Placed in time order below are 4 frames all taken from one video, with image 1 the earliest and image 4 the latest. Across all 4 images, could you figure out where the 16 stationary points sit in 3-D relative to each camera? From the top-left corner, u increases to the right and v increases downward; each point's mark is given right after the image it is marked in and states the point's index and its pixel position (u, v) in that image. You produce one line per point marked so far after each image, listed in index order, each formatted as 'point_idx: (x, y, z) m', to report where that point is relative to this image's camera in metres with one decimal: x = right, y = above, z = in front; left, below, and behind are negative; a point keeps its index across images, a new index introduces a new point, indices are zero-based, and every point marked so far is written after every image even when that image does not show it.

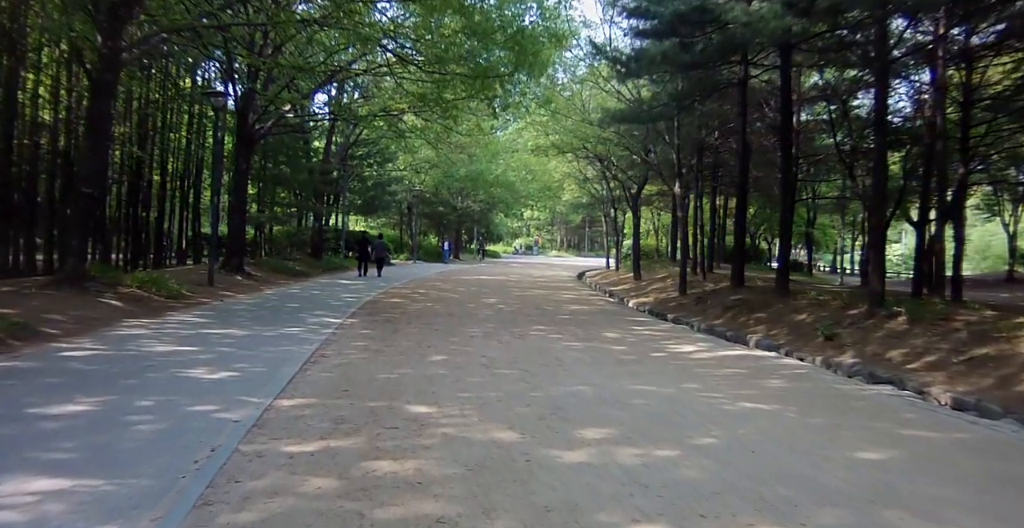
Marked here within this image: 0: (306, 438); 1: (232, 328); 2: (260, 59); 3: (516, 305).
0: (-1.4, -1.2, +4.9) m
1: (-4.2, -1.0, +10.7) m
2: (-6.3, +5.1, +17.7) m
3: (+0.1, -1.0, +16.7) m
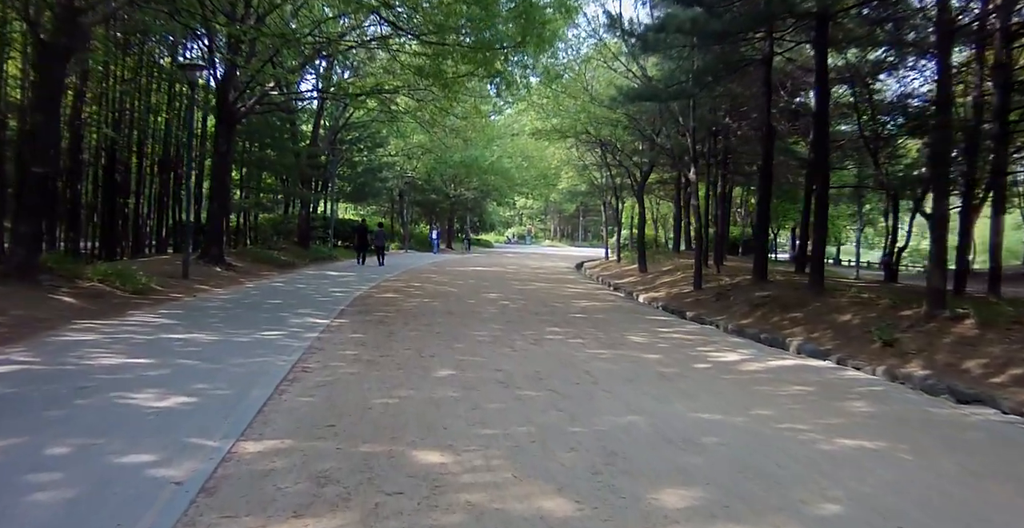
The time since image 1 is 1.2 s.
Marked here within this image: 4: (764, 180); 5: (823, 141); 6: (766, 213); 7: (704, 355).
0: (-1.2, -1.2, +3.4) m
1: (-4.0, -0.9, +9.1) m
2: (-6.2, +5.4, +16.1) m
3: (+0.2, -0.8, +15.3) m
4: (+6.2, +2.0, +17.1) m
5: (+6.4, +2.5, +14.2) m
6: (+6.1, +1.3, +17.0) m
7: (+2.5, -1.2, +9.1) m
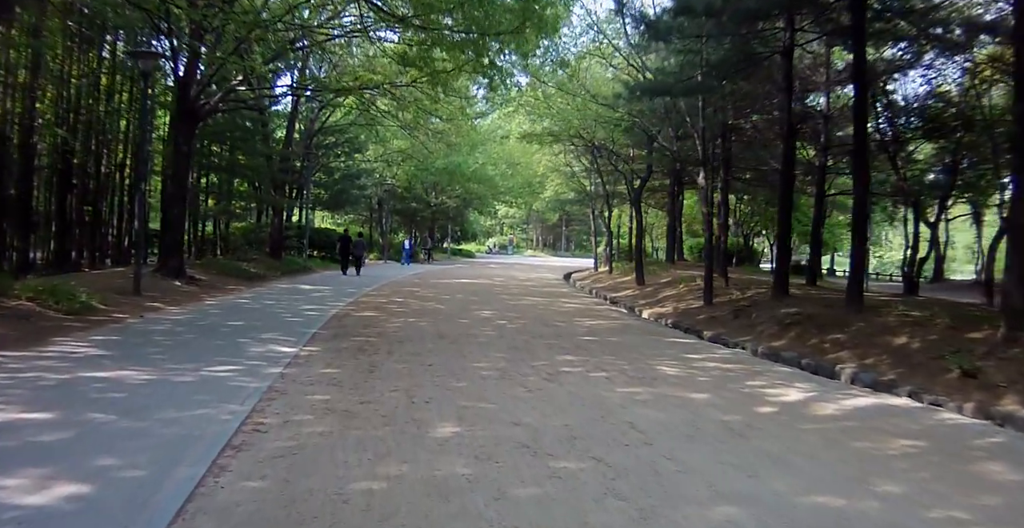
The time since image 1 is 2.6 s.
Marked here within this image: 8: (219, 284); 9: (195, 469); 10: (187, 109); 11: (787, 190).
0: (-0.9, -1.3, +1.7) m
1: (-3.9, -1.1, +7.3) m
2: (-6.2, +5.1, +14.2) m
3: (+0.2, -1.1, +13.5) m
4: (+6.0, +1.8, +15.6) m
5: (+6.3, +2.3, +12.7) m
6: (+6.0, +1.0, +15.5) m
7: (+2.6, -1.4, +7.4) m
8: (-8.1, -0.6, +19.7) m
9: (-1.9, -1.2, +4.3) m
10: (-8.8, +4.2, +19.1) m
11: (+6.0, +1.6, +15.6) m
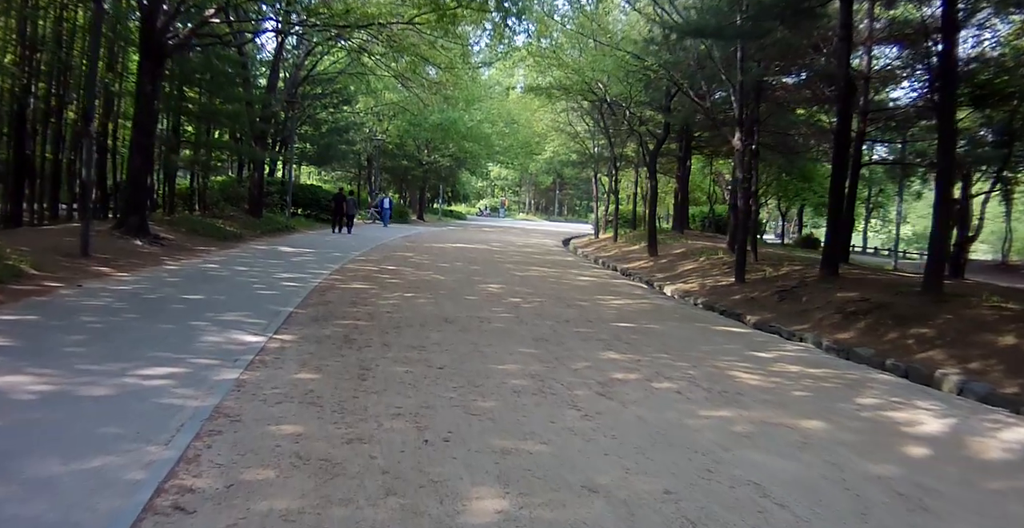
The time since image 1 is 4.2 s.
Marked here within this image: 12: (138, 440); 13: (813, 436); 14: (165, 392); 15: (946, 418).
0: (-0.4, -1.4, -0.3) m
1: (-3.6, -0.8, +5.2) m
2: (-5.9, +5.8, +11.8) m
3: (+0.4, -0.5, +11.6) m
4: (+6.3, +2.2, +13.6) m
5: (+6.7, +2.6, +10.7) m
6: (+6.2, +1.5, +13.5) m
7: (+2.9, -1.2, +5.5) m
8: (-8.0, +0.5, +17.6) m
9: (-1.5, -1.1, +2.3) m
10: (-8.5, +5.2, +16.7) m
11: (+6.3, +2.1, +13.6) m
12: (-2.1, -1.0, +4.0) m
13: (+2.2, -1.2, +5.1) m
14: (-2.4, -0.9, +4.9) m
15: (+3.6, -1.2, +5.9) m
